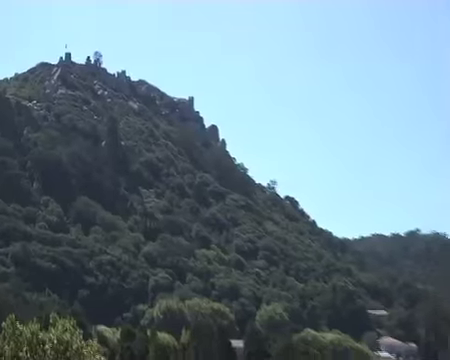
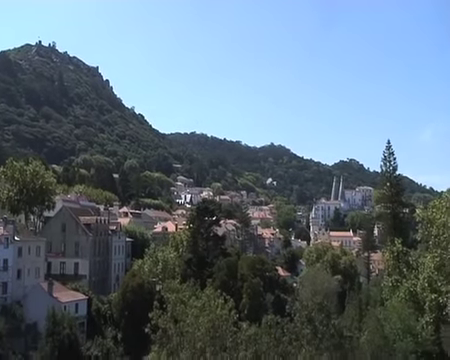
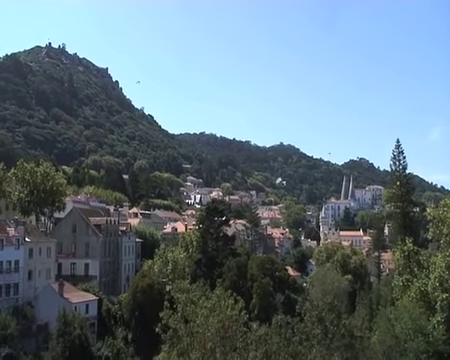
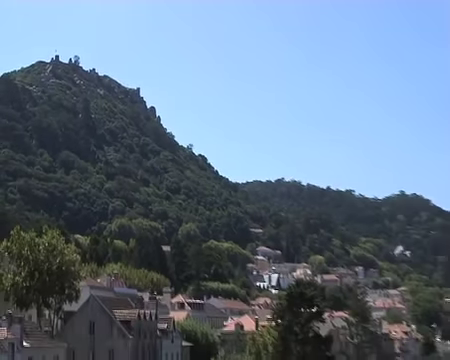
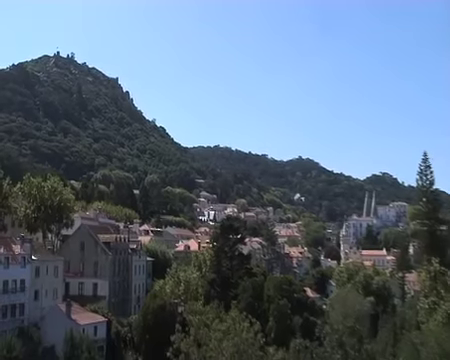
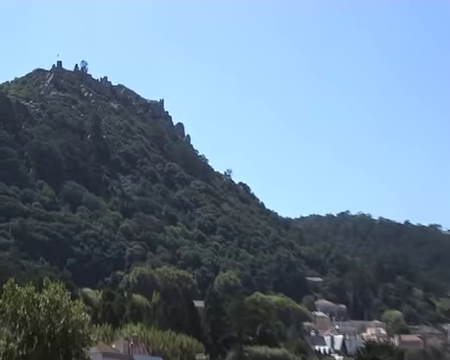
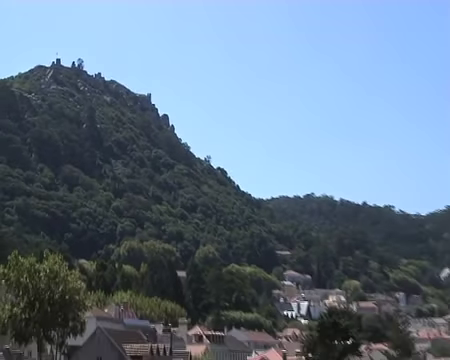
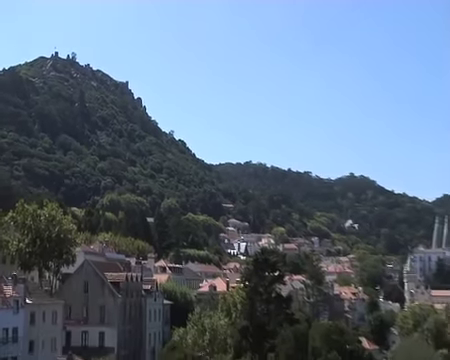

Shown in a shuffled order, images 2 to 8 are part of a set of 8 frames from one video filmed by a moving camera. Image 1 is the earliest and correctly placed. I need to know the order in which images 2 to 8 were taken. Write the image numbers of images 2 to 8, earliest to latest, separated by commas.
6, 7, 4, 8, 5, 2, 3
